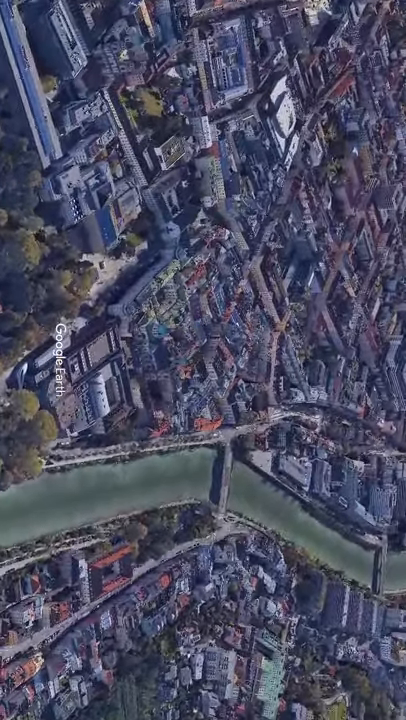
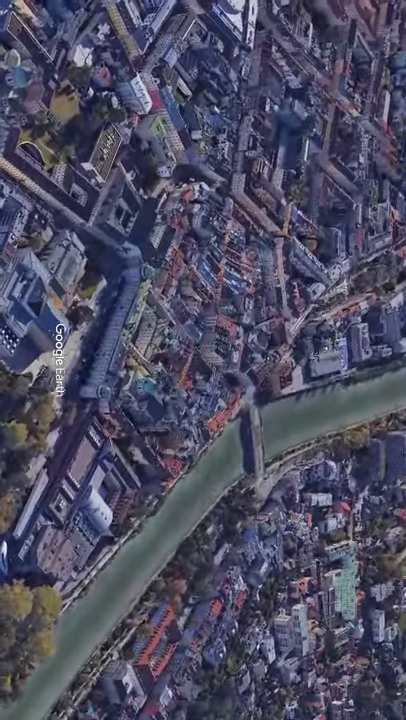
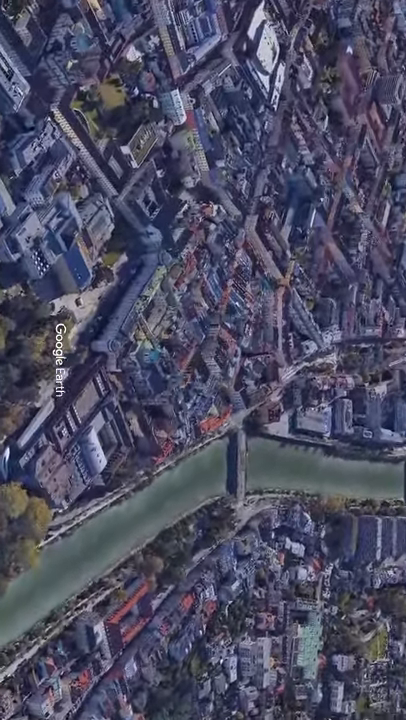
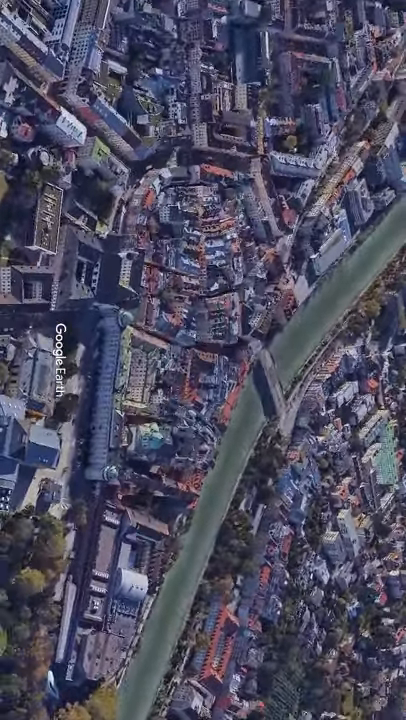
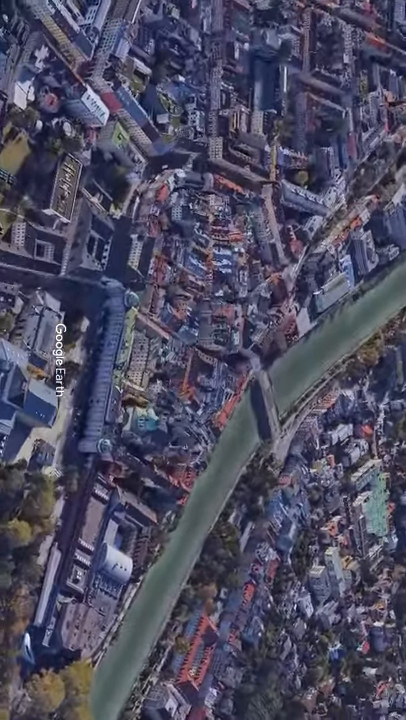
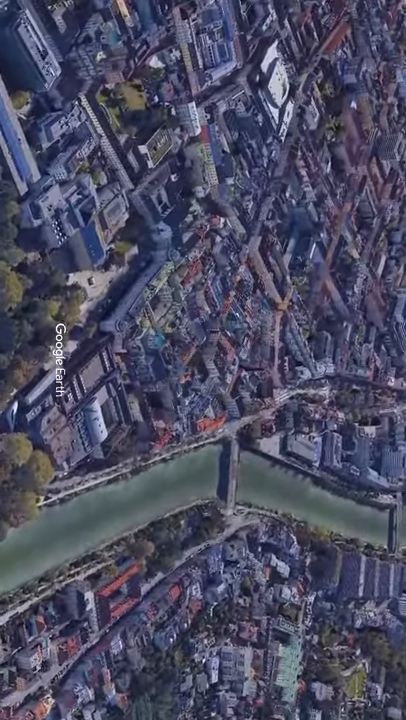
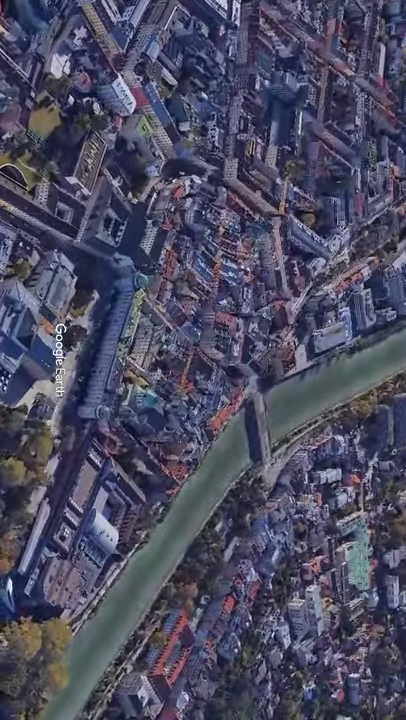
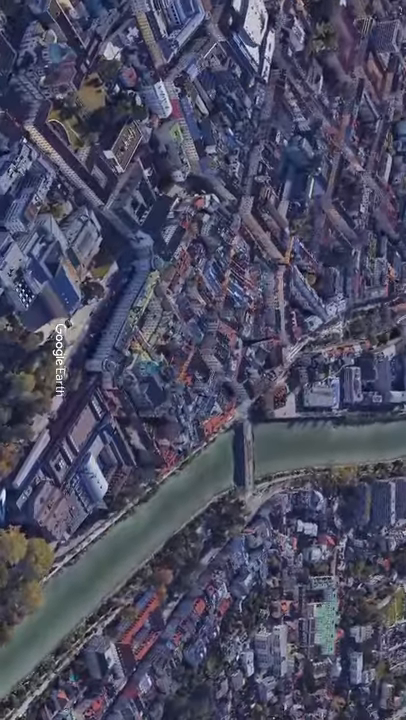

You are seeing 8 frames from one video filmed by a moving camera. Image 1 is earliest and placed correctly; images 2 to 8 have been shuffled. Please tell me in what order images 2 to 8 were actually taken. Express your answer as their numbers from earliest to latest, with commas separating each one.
6, 3, 8, 2, 7, 5, 4
